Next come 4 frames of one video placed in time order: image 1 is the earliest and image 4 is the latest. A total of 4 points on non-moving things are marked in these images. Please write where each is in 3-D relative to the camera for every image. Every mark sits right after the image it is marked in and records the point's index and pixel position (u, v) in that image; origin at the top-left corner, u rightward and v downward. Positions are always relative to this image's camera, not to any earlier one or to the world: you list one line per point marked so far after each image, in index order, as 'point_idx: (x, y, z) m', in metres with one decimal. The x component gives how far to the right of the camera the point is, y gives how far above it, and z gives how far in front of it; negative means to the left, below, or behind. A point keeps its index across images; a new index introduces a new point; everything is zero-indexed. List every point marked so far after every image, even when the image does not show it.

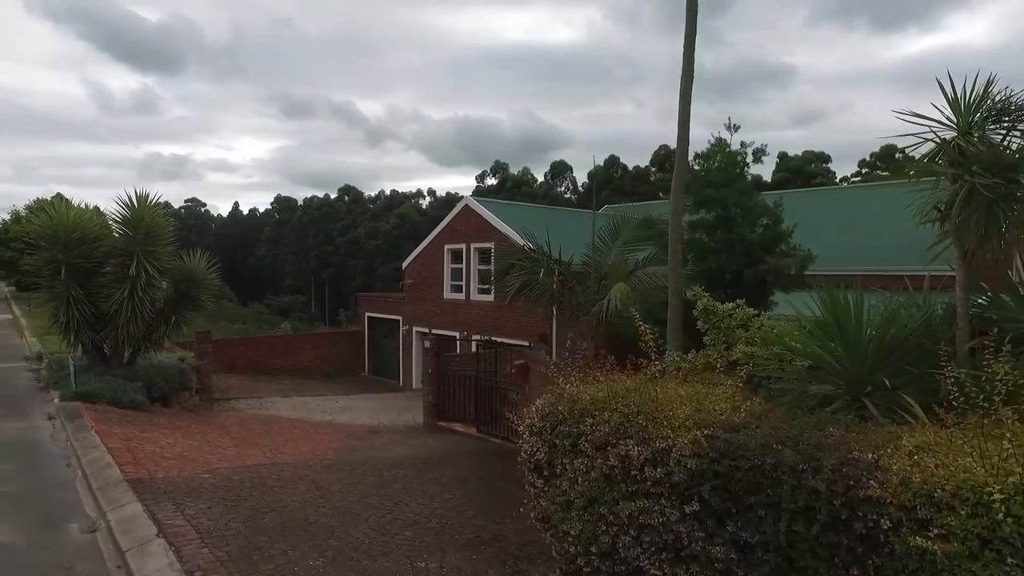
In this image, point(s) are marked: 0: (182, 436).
0: (-4.5, -2.0, +10.0) m
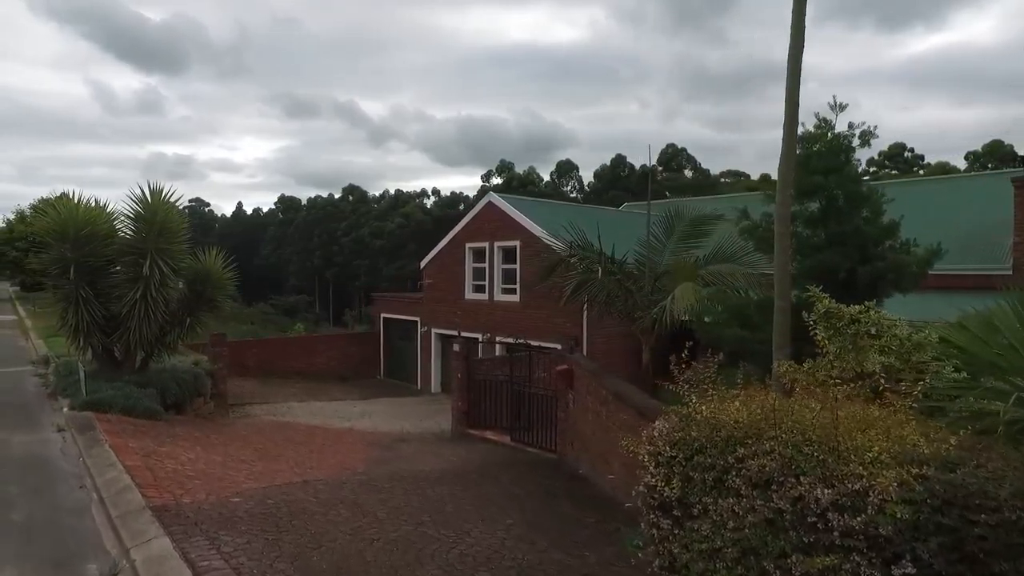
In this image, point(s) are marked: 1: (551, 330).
0: (-3.9, -2.0, +9.2) m
1: (+0.9, -1.0, +17.1) m
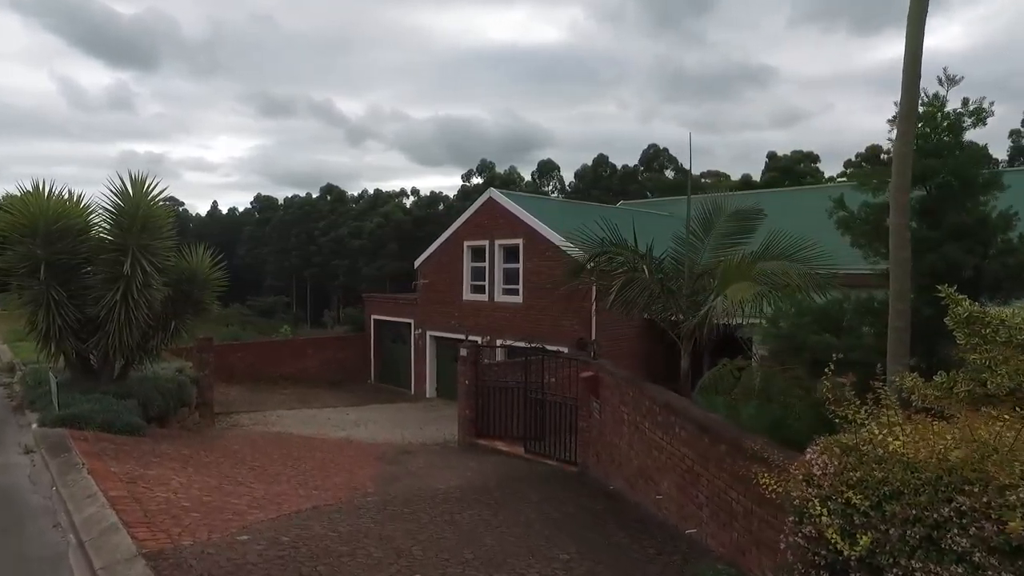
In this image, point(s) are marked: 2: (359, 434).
0: (-3.6, -2.0, +8.2) m
1: (+1.0, -1.0, +16.3) m
2: (-3.0, -2.9, +14.4) m
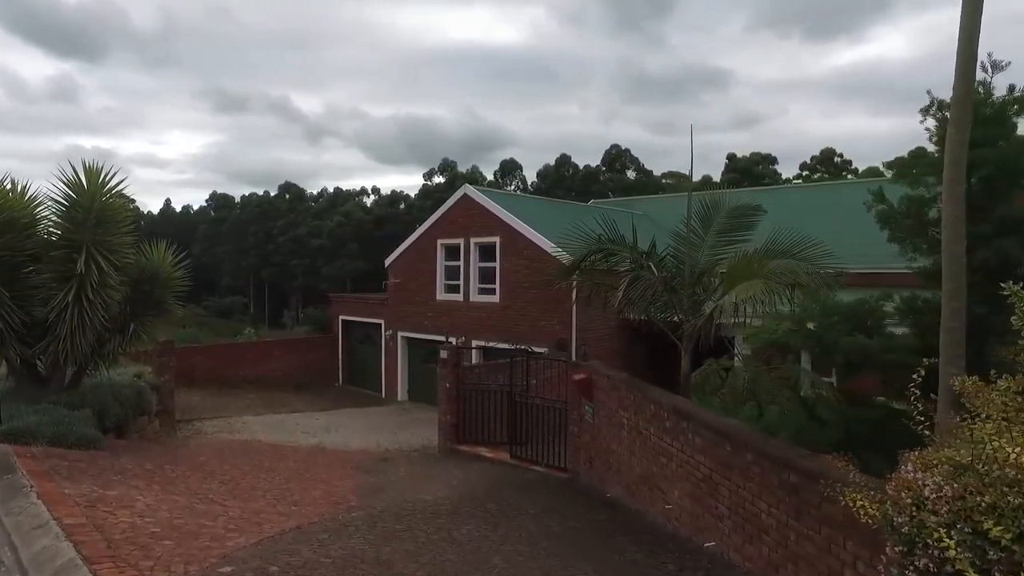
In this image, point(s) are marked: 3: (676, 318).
0: (-3.6, -2.0, +7.5) m
1: (+0.5, -1.0, +15.8) m
2: (-3.3, -2.9, +13.7) m
3: (+1.9, -0.4, +8.5) m
